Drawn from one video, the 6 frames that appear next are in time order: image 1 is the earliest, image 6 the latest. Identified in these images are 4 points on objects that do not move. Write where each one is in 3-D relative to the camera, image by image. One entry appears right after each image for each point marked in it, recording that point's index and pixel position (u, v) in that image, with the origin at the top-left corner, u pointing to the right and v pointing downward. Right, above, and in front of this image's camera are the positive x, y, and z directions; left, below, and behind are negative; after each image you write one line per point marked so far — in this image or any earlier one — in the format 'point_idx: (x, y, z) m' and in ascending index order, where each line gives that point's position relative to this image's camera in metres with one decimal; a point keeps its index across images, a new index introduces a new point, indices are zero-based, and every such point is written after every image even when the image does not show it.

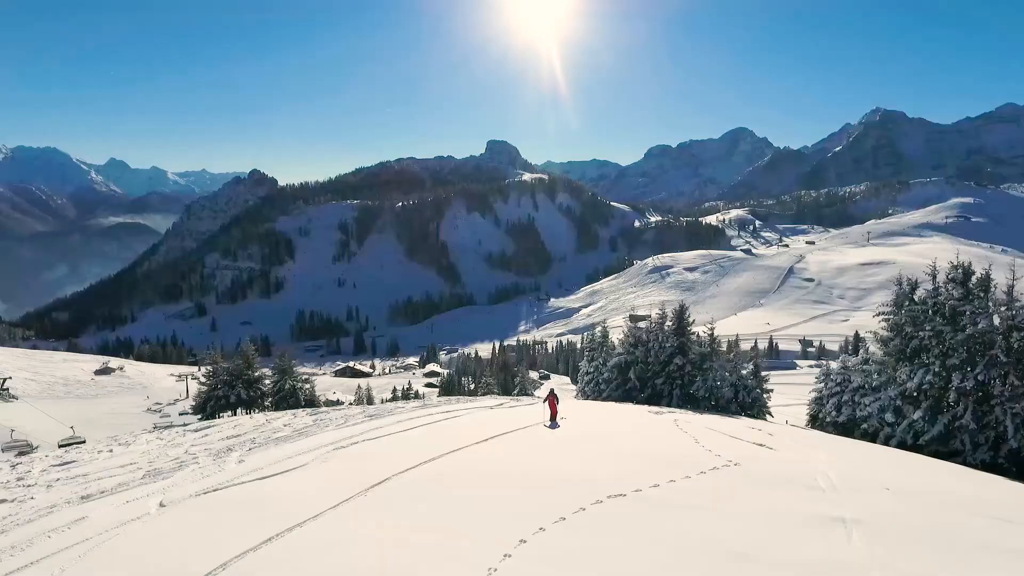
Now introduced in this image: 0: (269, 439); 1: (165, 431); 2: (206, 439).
0: (-5.9, -3.7, +12.2) m
1: (-11.8, -4.9, +17.0) m
2: (-8.6, -4.2, +14.0) m
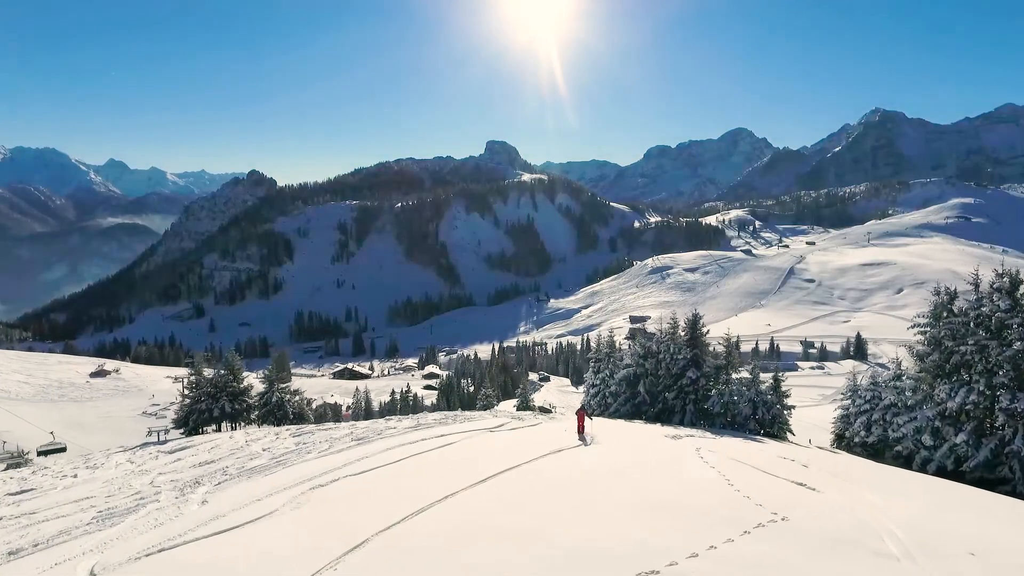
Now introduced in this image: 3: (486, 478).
0: (-5.9, -3.9, +10.9) m
1: (-11.8, -5.2, +15.8) m
2: (-8.5, -4.5, +12.8) m
3: (-0.5, -4.0, +10.7) m
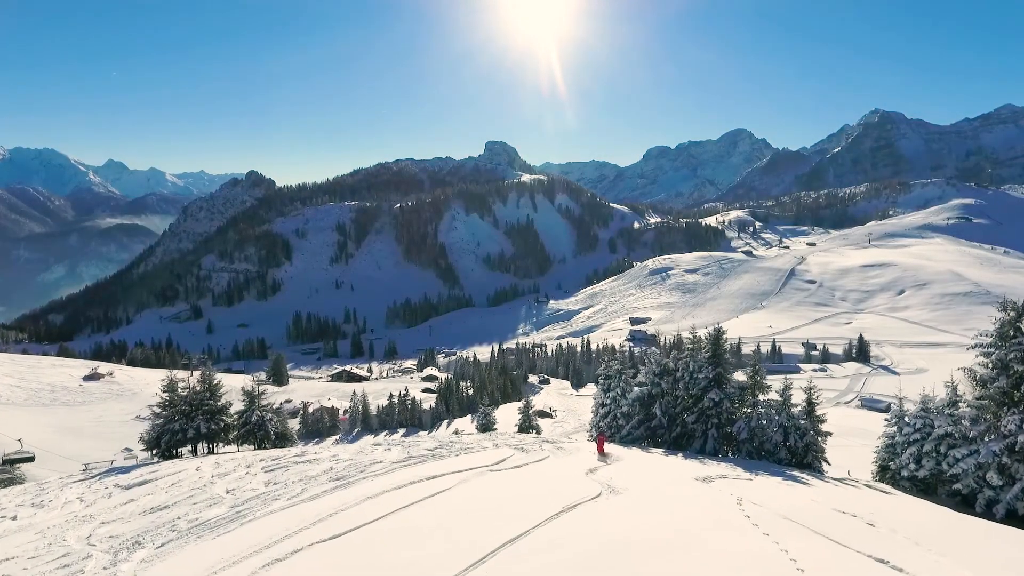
0: (-5.8, -4.3, +9.2) m
1: (-11.7, -5.5, +14.1) m
2: (-8.5, -4.8, +11.1) m
3: (-0.5, -4.4, +9.0) m
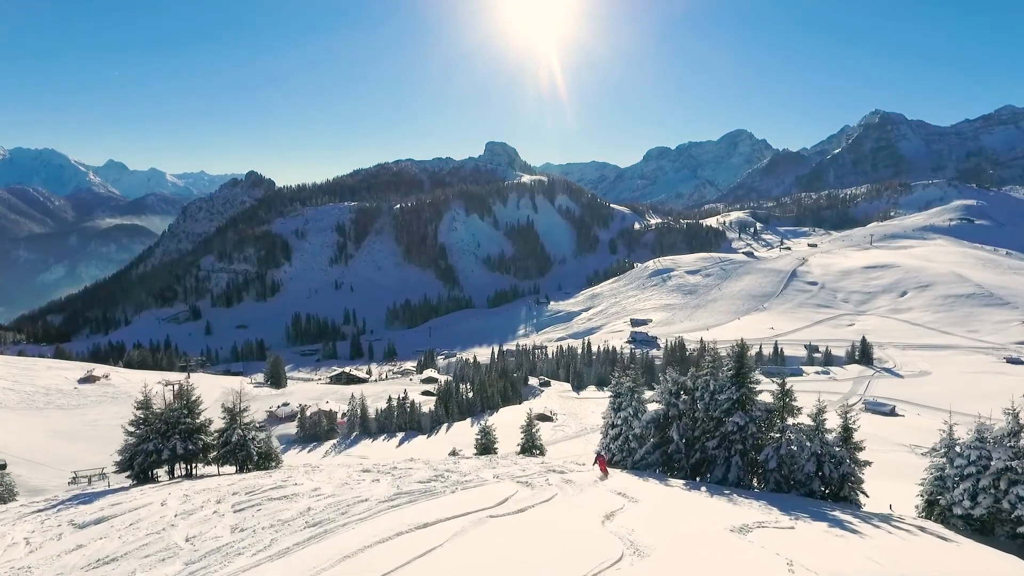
0: (-5.7, -4.6, +7.7) m
1: (-11.6, -5.8, +12.6) m
2: (-8.4, -5.1, +9.6) m
3: (-0.4, -4.7, +7.5) m
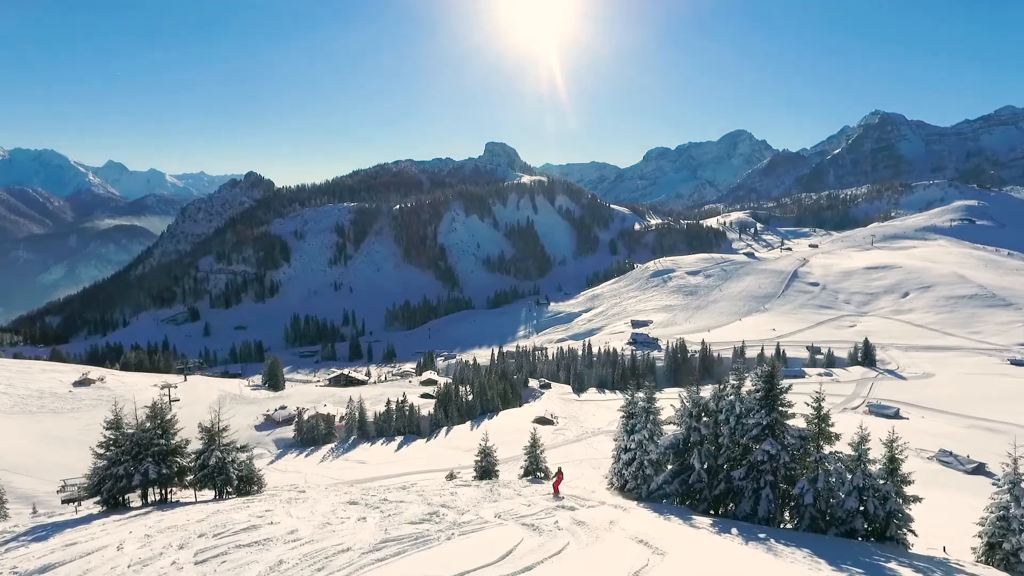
0: (-5.6, -4.9, +6.3) m
1: (-11.5, -6.1, +11.1) m
2: (-8.3, -5.4, +8.1) m
3: (-0.3, -5.0, +6.1) m
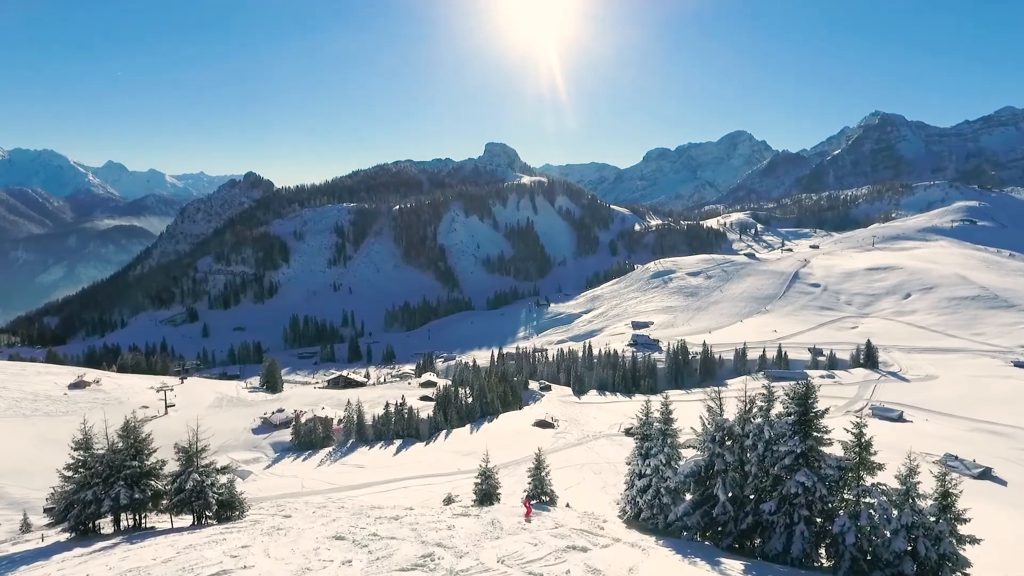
0: (-5.5, -5.1, +5.0) m
1: (-11.4, -6.4, +9.8) m
2: (-8.2, -5.7, +6.8) m
3: (-0.2, -5.2, +4.7) m
